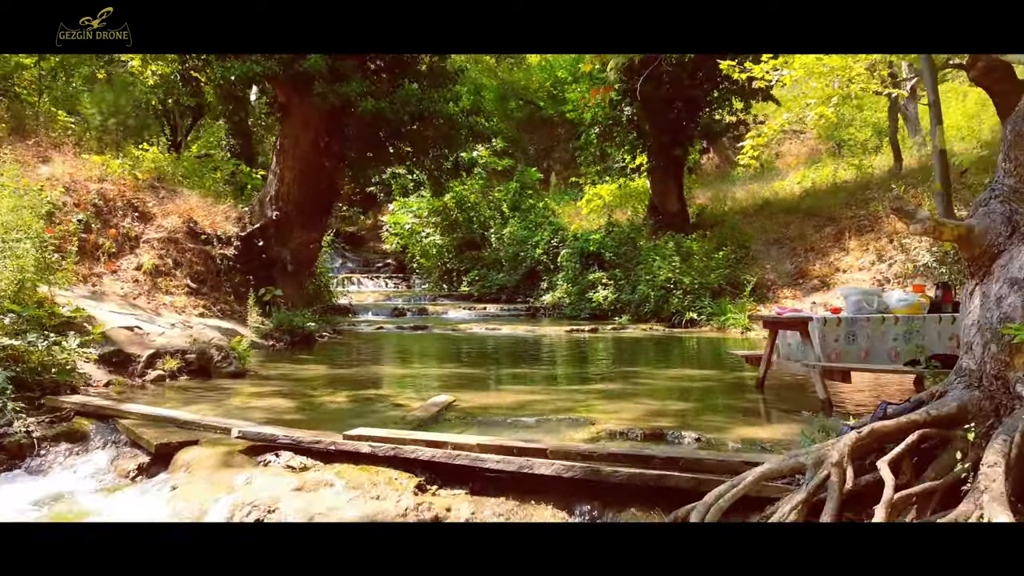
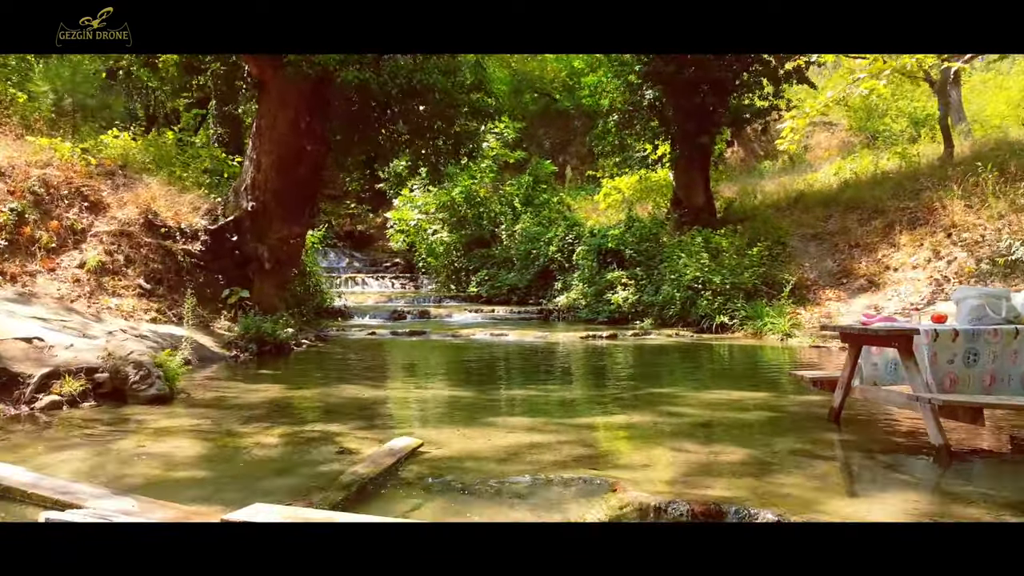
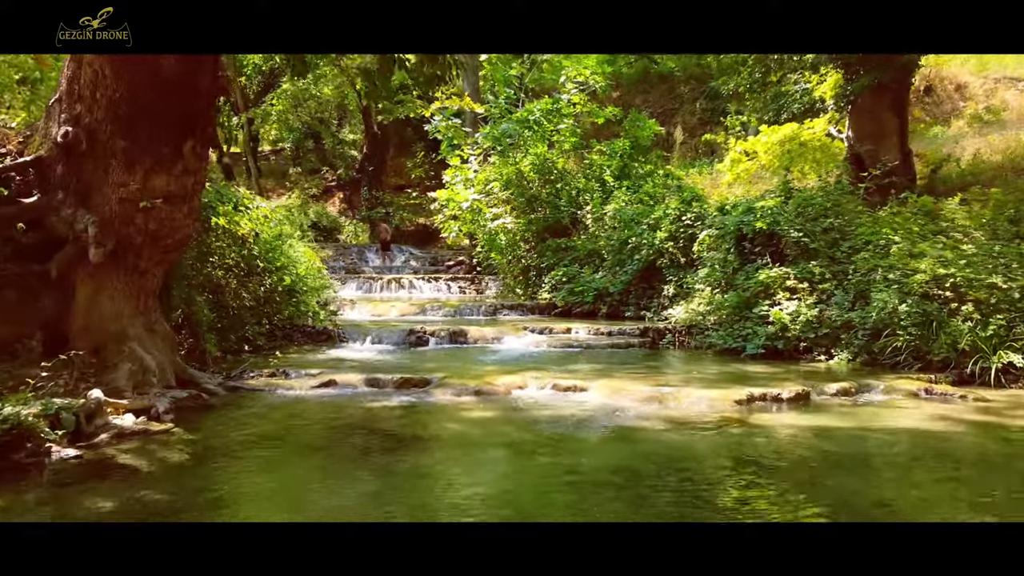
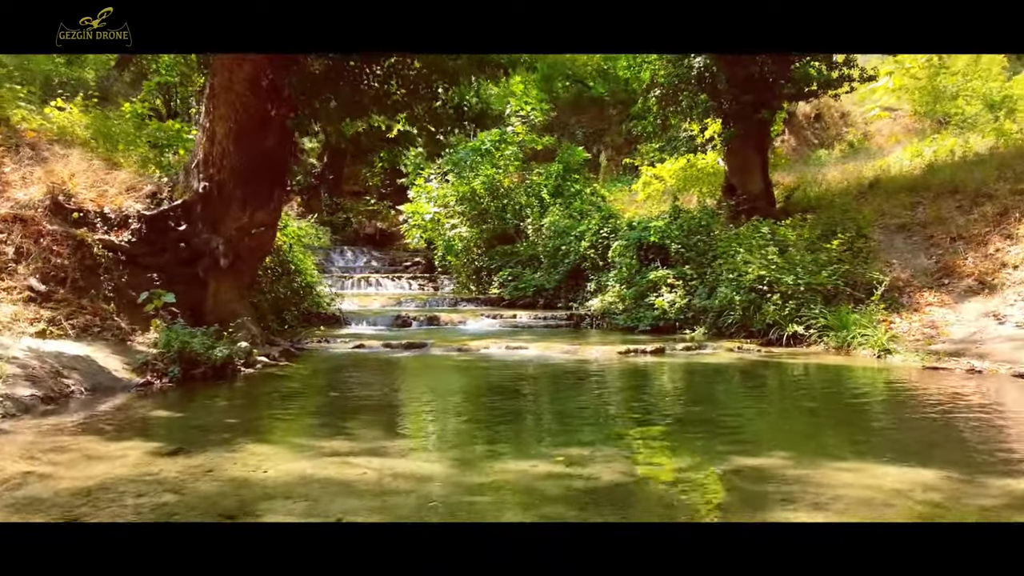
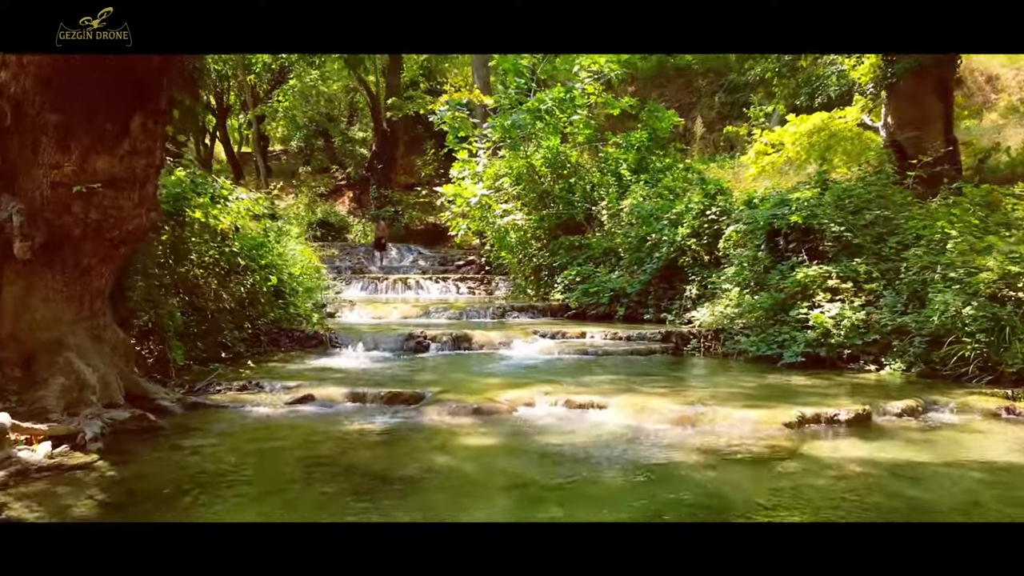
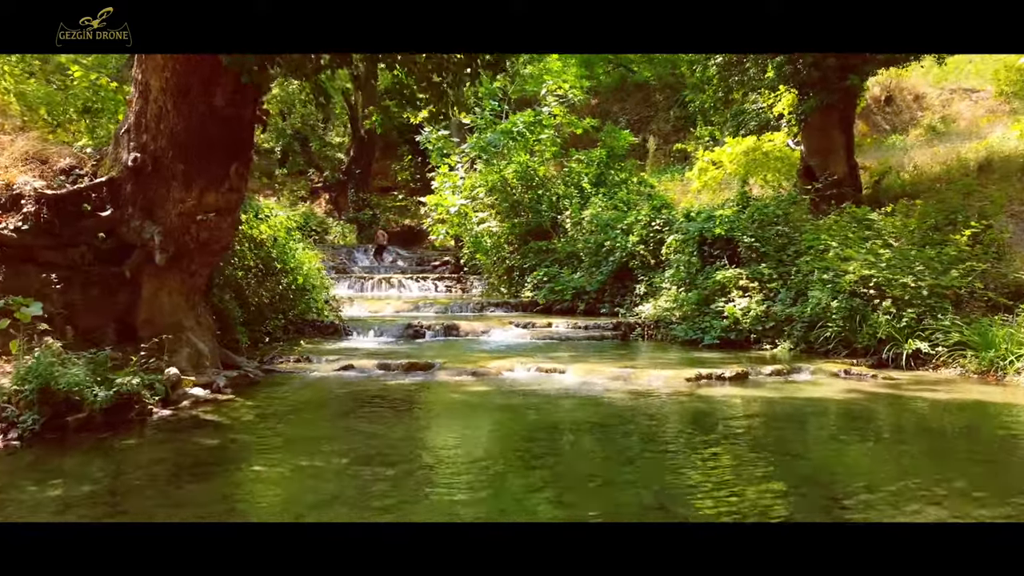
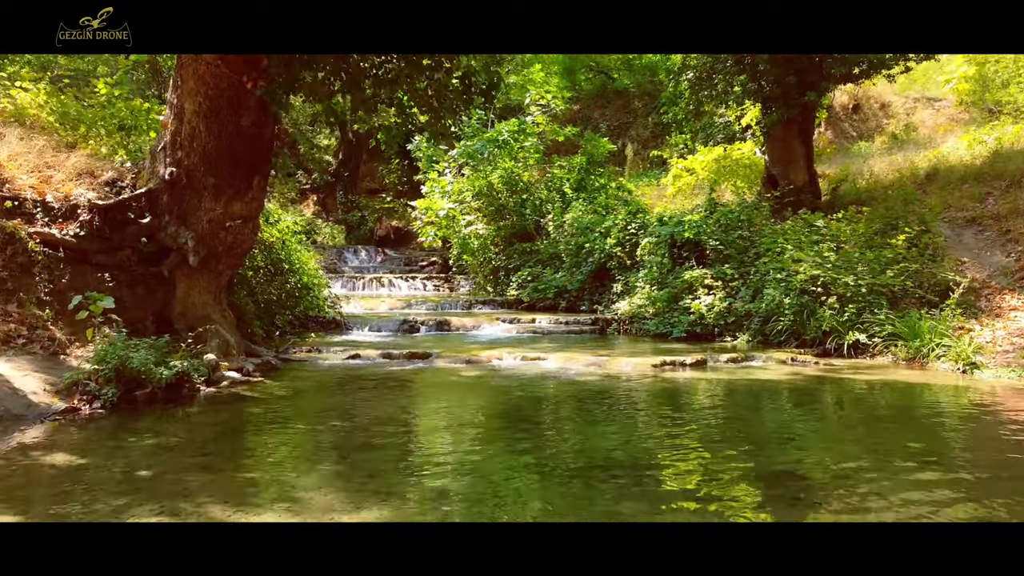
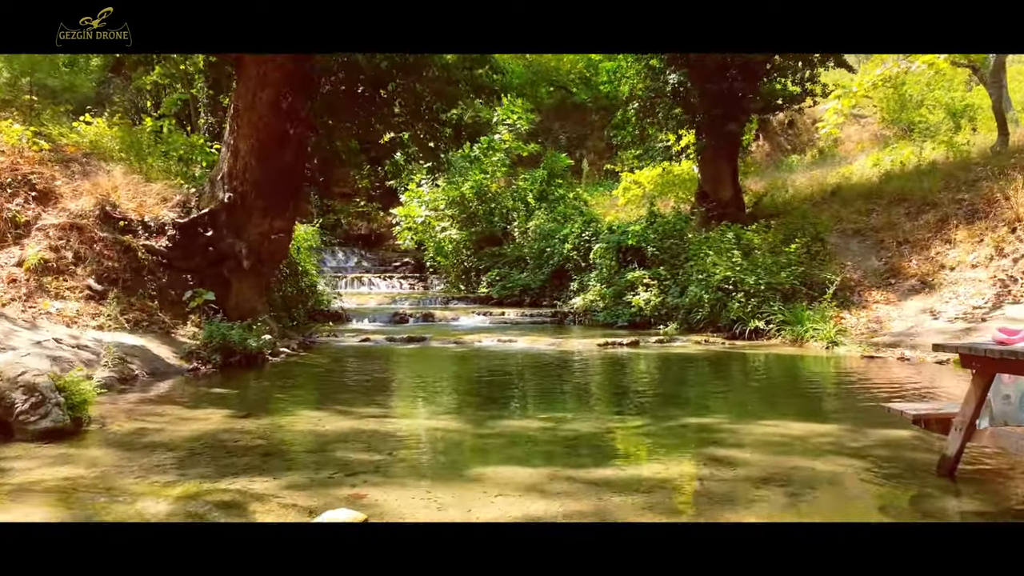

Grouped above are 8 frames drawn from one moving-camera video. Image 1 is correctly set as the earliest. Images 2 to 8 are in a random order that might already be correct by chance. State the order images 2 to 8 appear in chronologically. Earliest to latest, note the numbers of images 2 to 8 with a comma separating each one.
2, 8, 4, 7, 6, 3, 5
